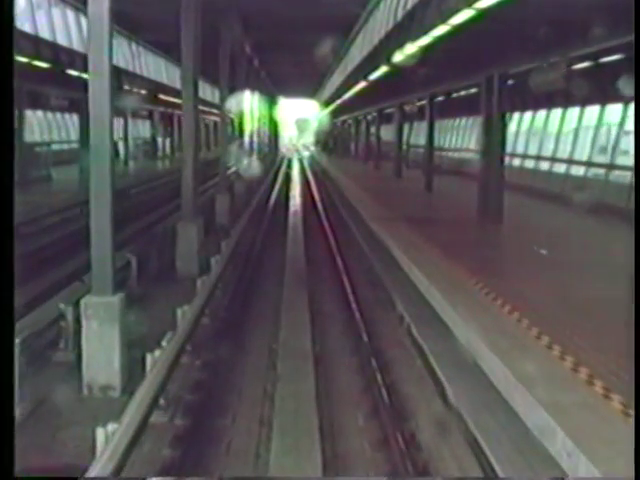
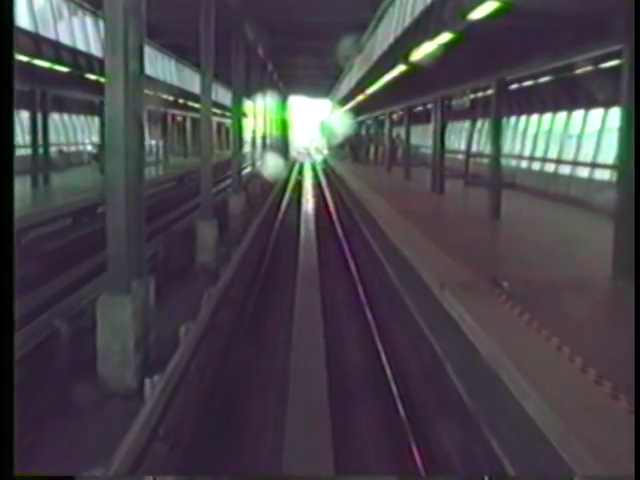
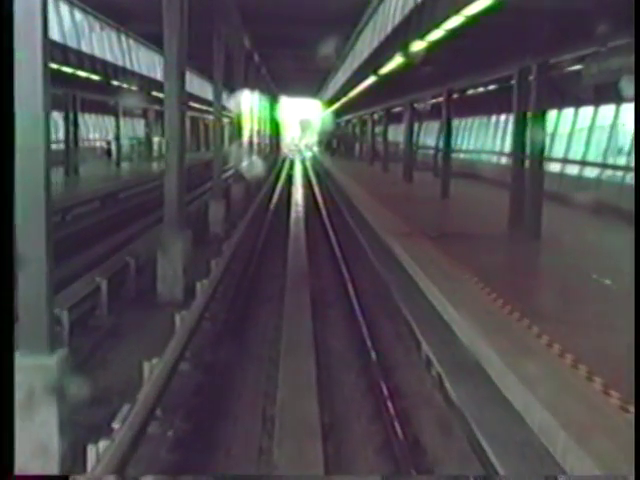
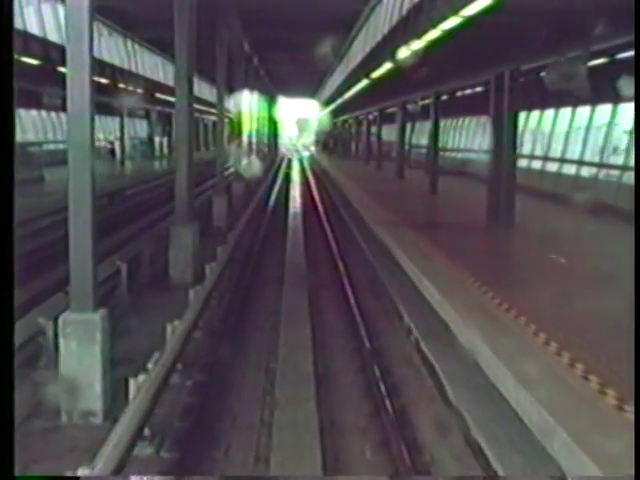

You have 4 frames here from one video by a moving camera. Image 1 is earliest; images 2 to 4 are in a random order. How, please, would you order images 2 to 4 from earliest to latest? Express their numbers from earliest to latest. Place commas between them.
4, 3, 2
